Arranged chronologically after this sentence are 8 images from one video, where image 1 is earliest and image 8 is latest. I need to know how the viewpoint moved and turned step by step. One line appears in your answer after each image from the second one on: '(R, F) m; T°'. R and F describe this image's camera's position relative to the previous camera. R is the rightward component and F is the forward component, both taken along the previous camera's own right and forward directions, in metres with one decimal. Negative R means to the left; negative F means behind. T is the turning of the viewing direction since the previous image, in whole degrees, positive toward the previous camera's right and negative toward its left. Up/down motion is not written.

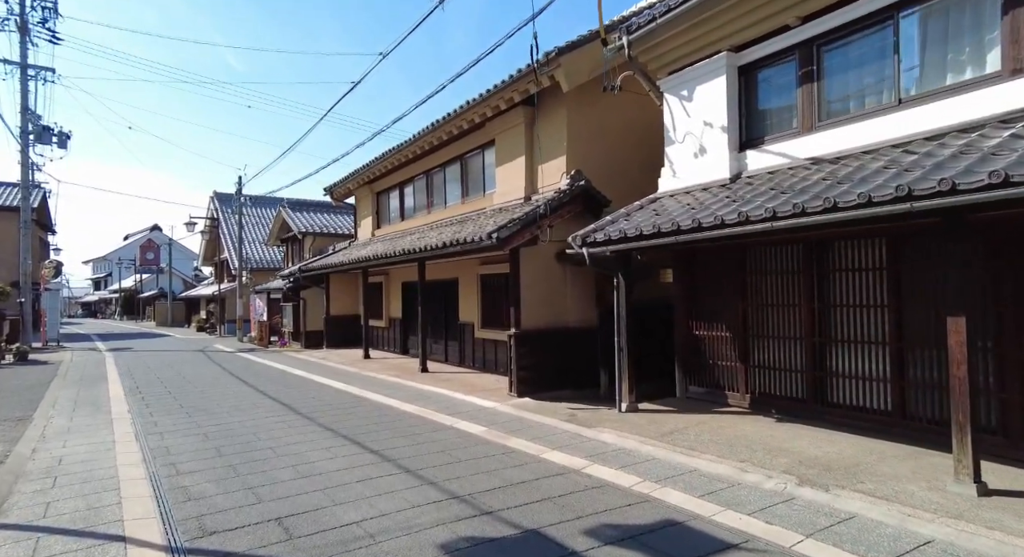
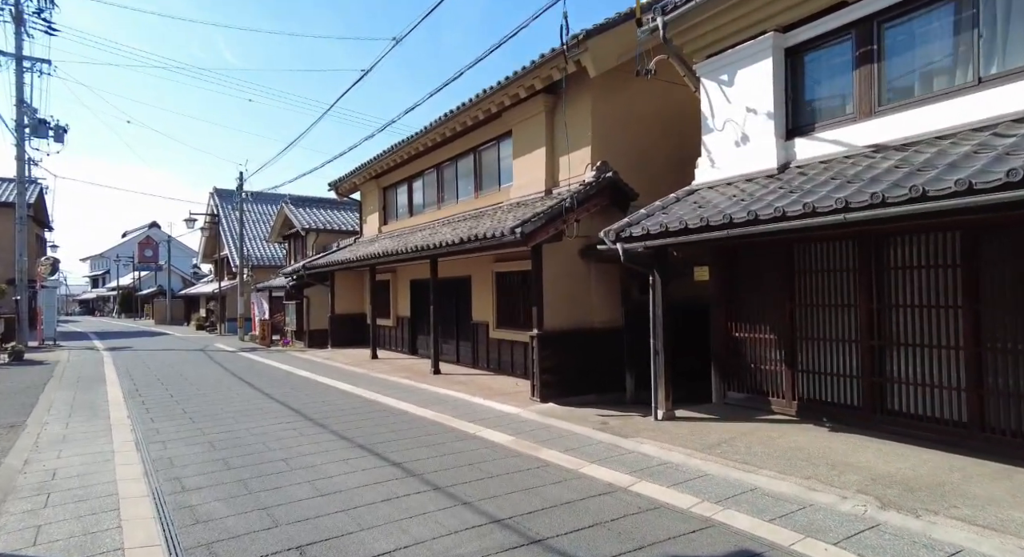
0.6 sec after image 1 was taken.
(-0.4, +0.5) m; 0°
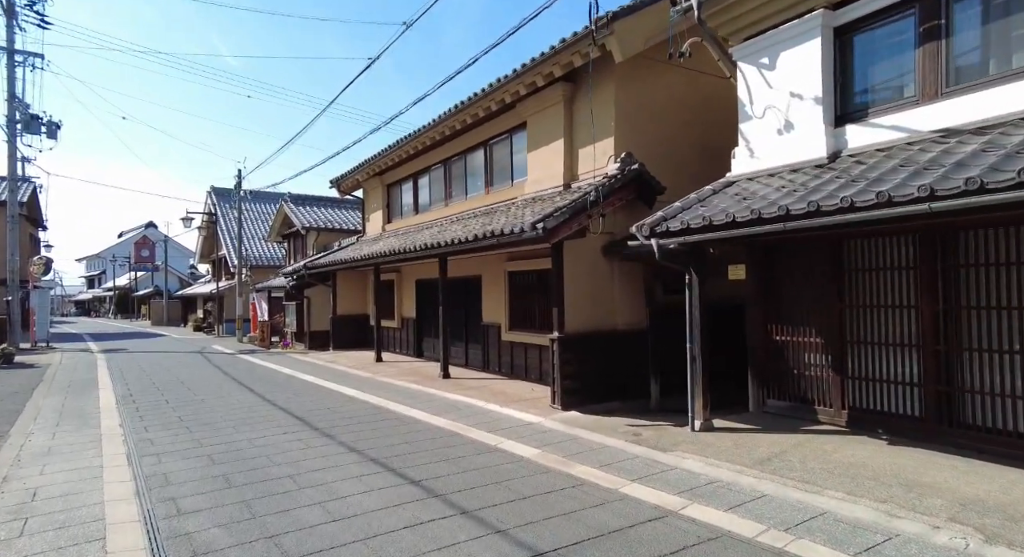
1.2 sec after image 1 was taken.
(-0.3, +0.6) m; 0°
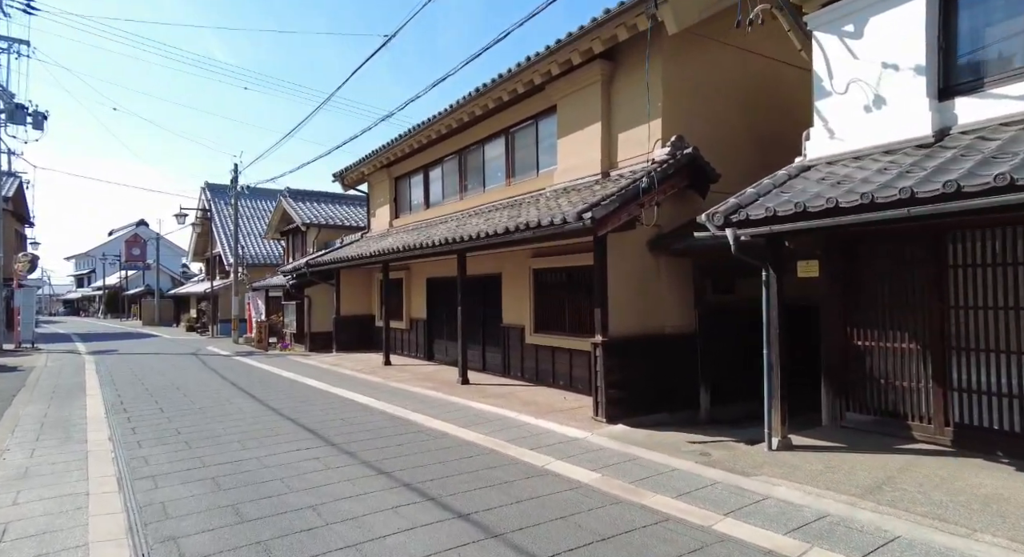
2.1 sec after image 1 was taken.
(-0.6, +0.9) m; +1°
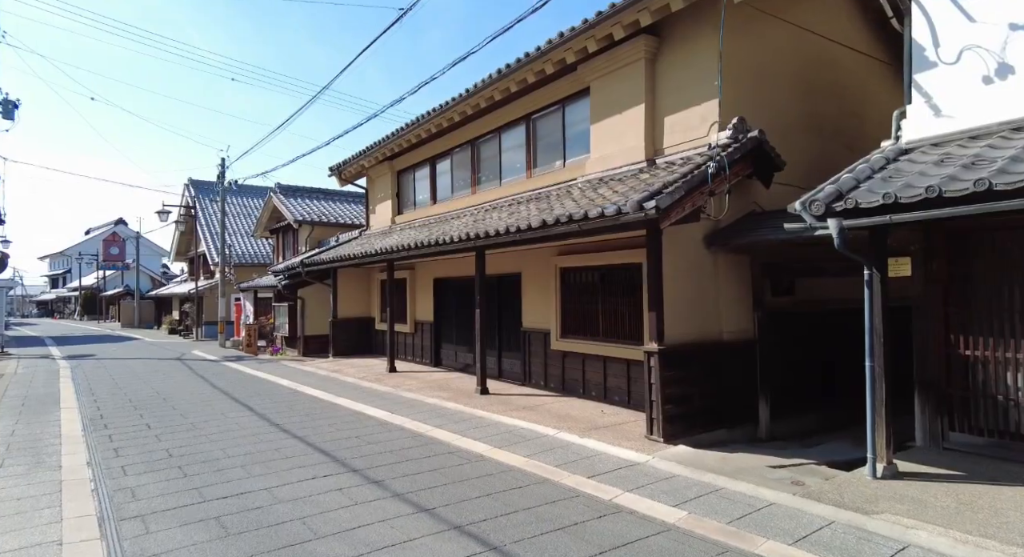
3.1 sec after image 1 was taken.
(-0.6, +0.9) m; +1°
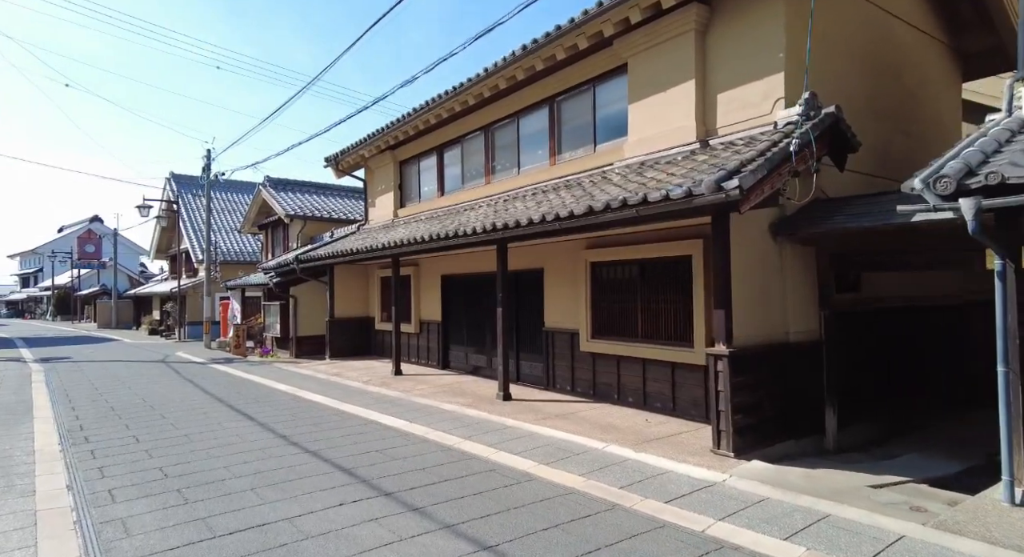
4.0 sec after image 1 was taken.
(-0.6, +0.8) m; +2°
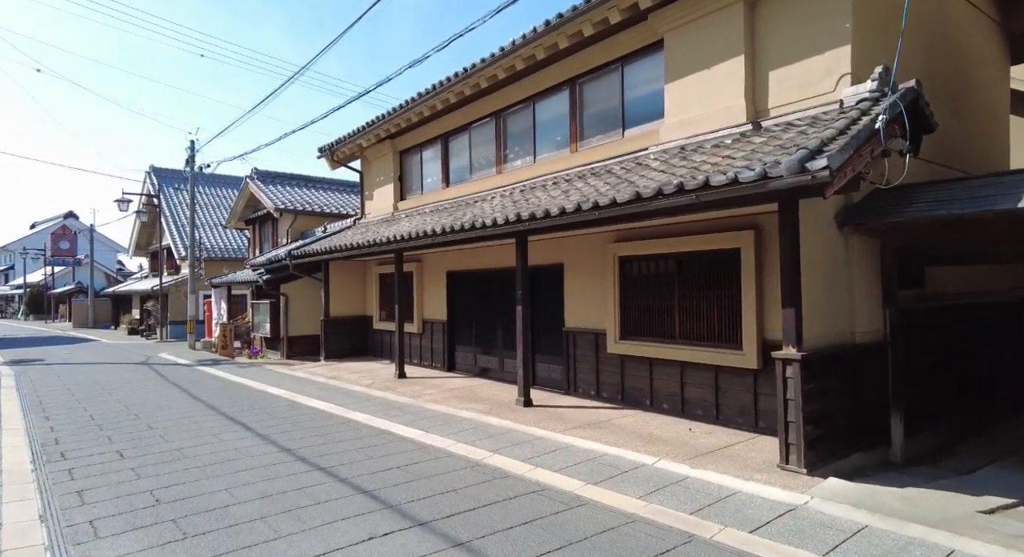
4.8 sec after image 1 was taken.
(-0.5, +0.7) m; +2°
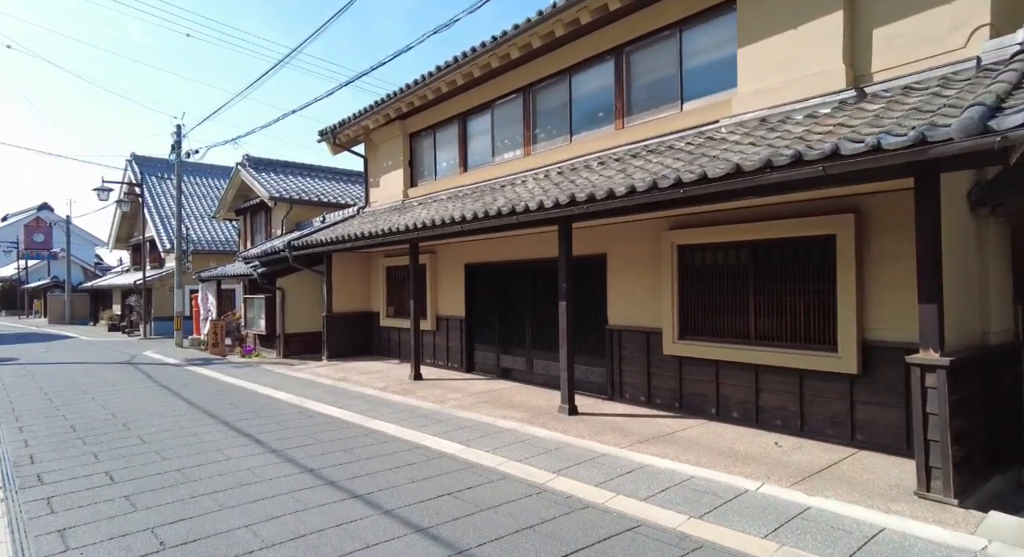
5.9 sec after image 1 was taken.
(-0.7, +1.0) m; +1°
